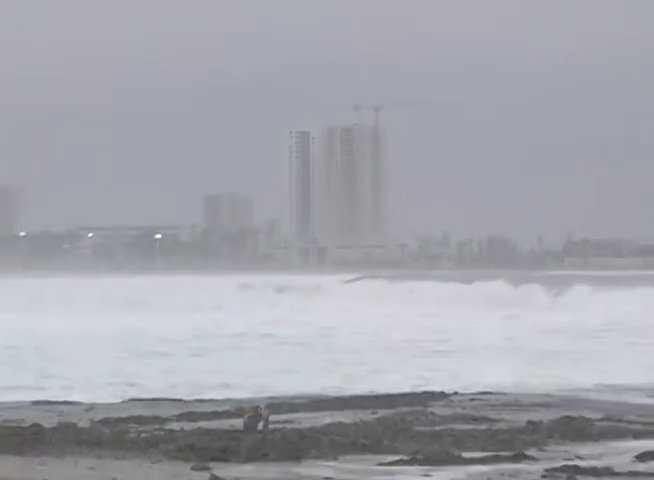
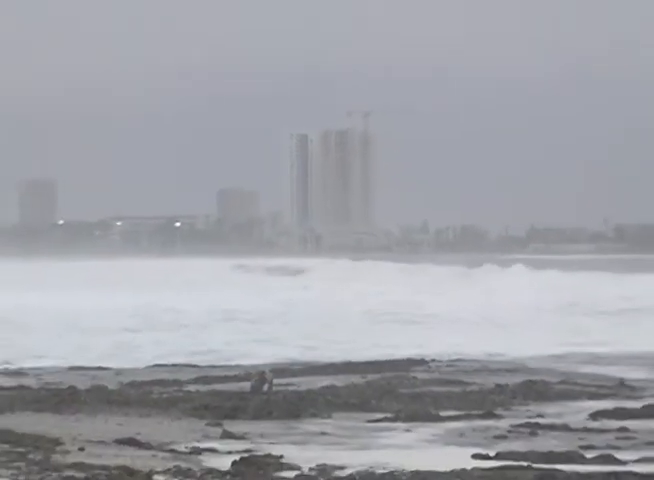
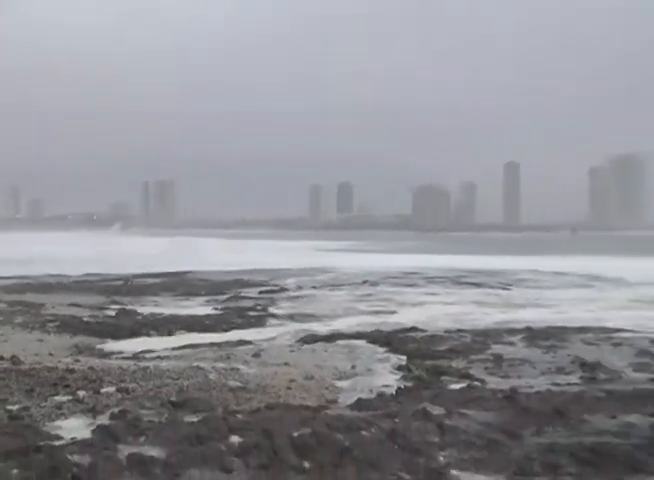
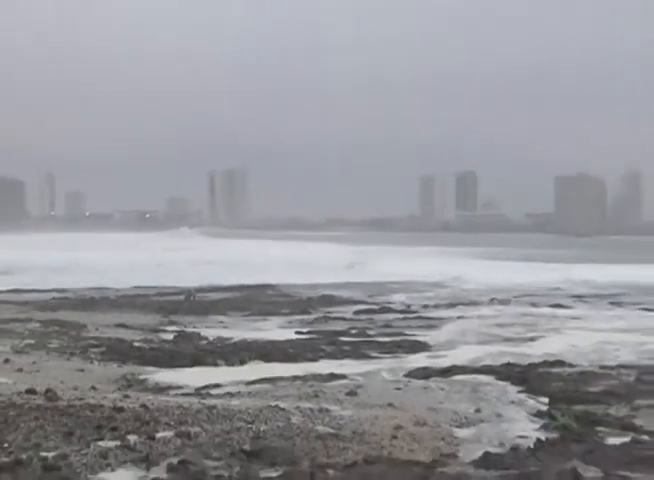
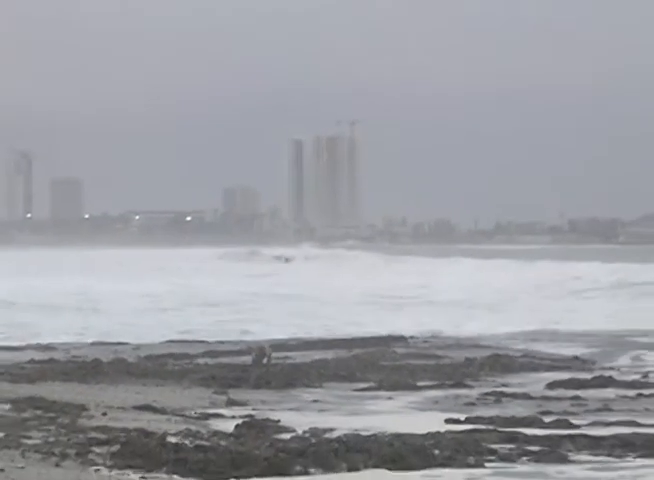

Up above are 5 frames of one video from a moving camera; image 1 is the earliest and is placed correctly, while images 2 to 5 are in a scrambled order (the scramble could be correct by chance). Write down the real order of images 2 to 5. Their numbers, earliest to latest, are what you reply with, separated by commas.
2, 5, 4, 3
